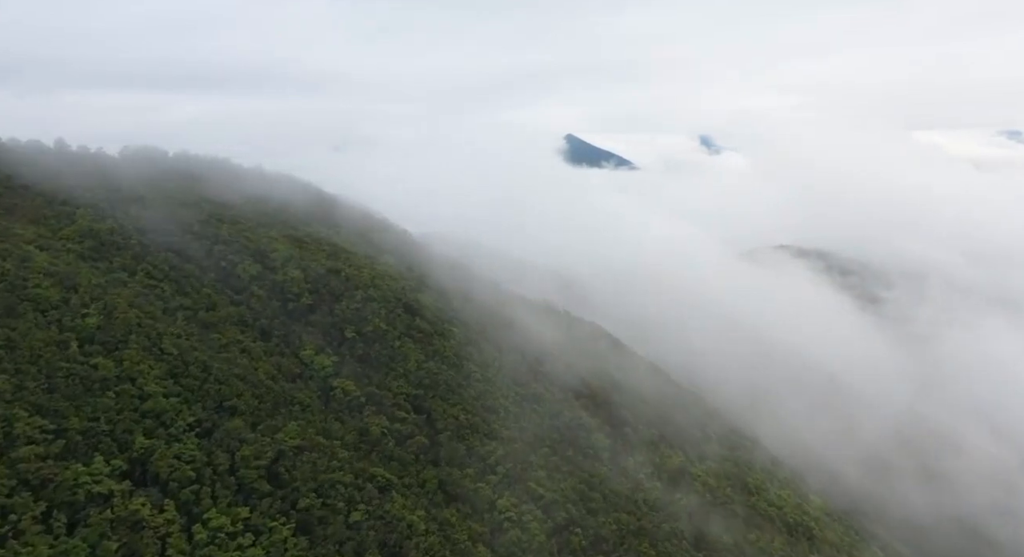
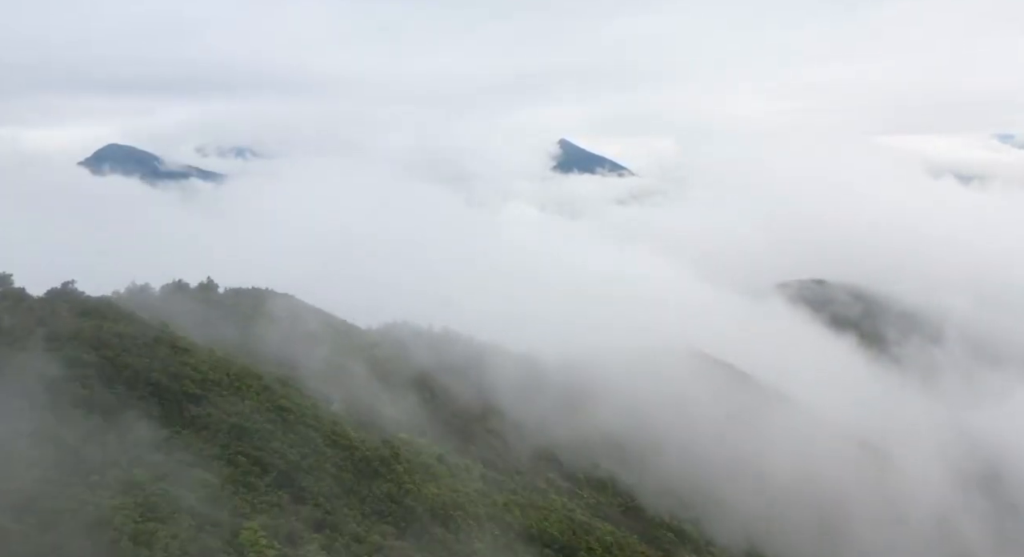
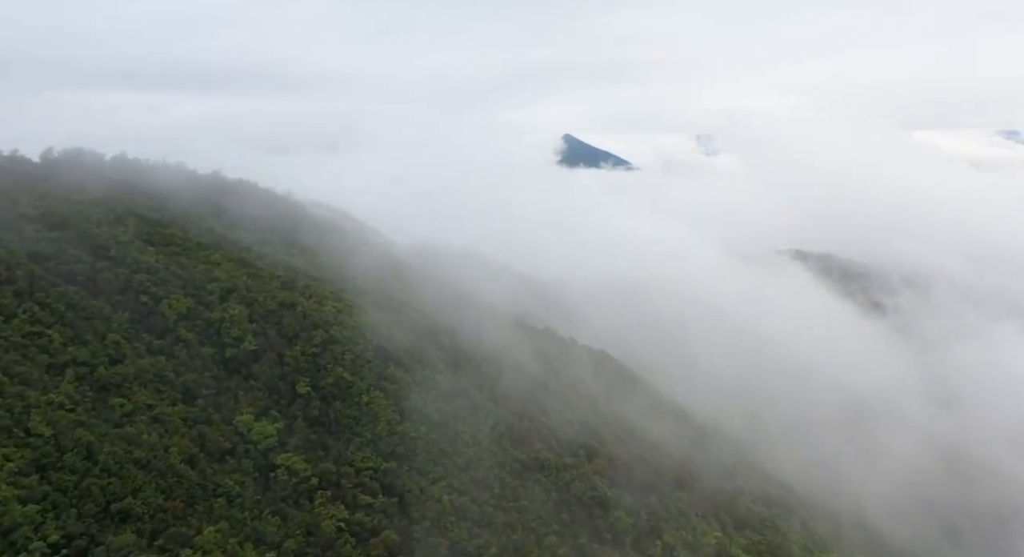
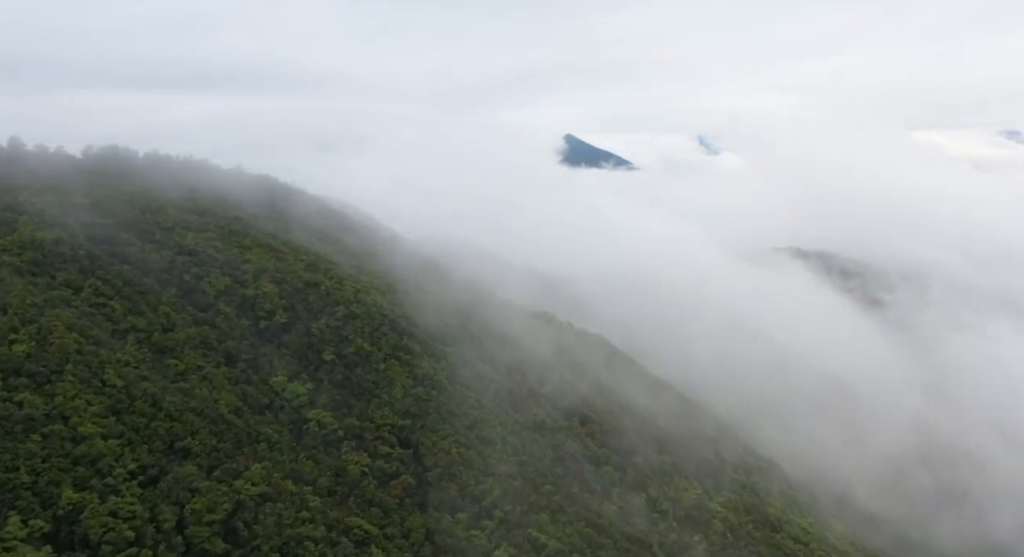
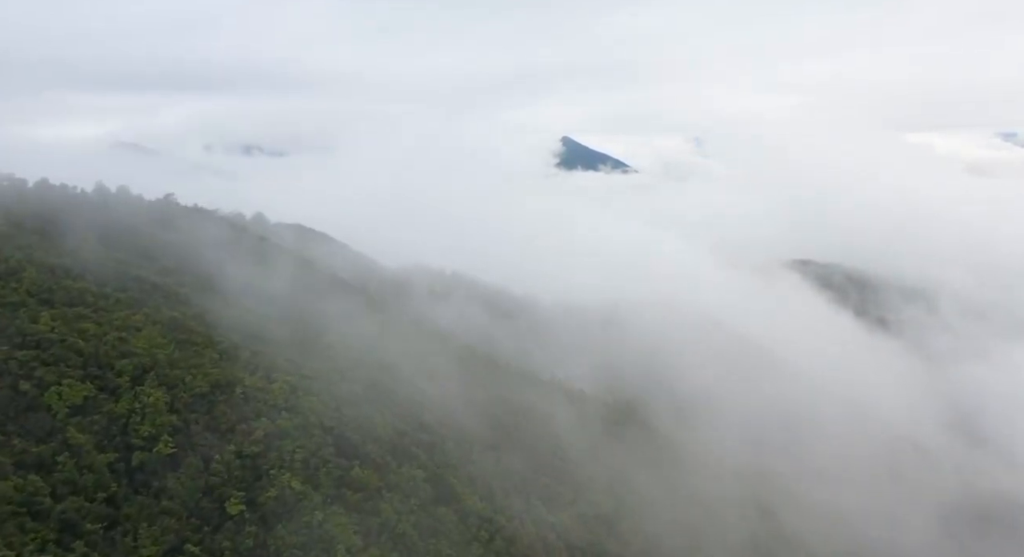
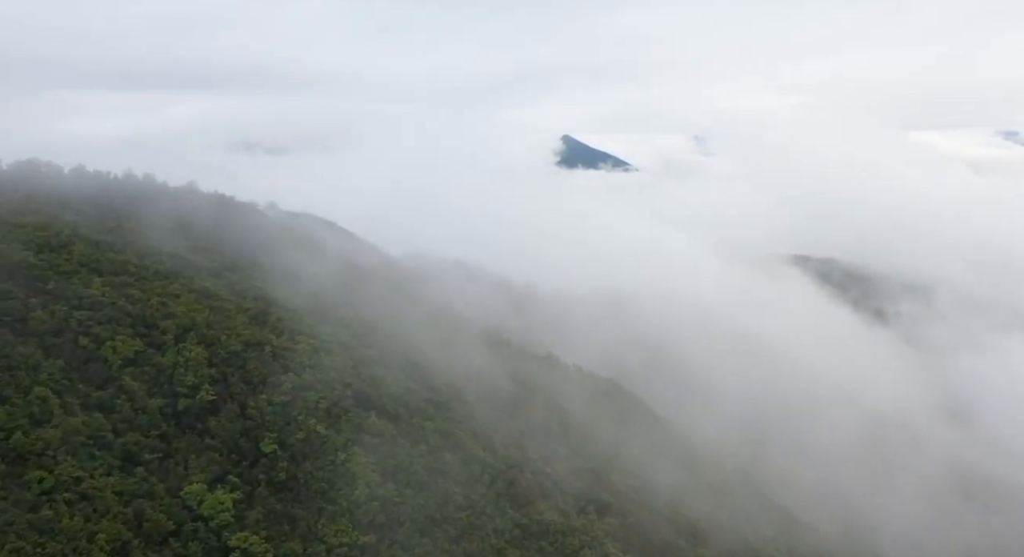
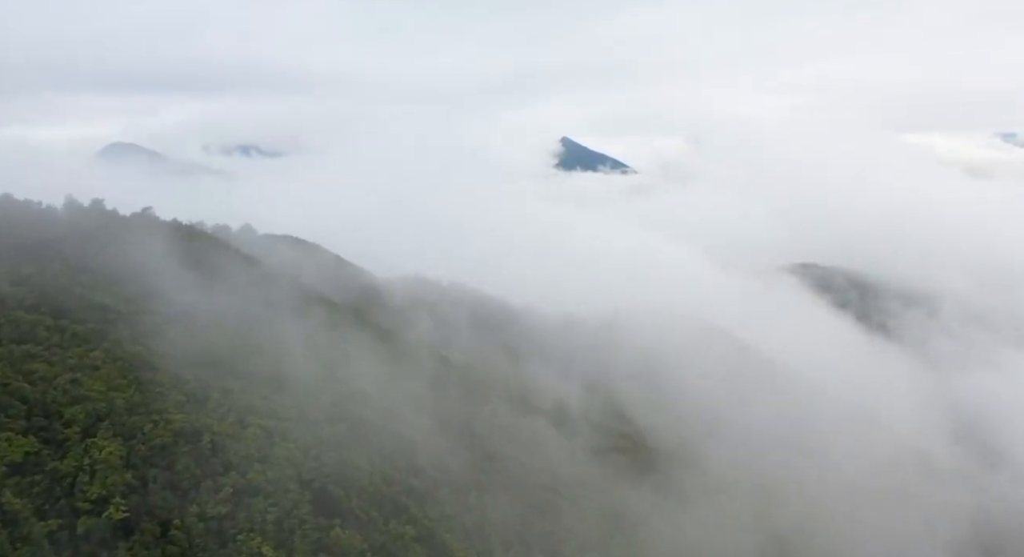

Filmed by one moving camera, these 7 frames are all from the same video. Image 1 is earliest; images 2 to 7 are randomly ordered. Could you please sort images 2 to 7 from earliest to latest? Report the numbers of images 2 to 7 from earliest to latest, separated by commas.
4, 3, 6, 5, 7, 2
